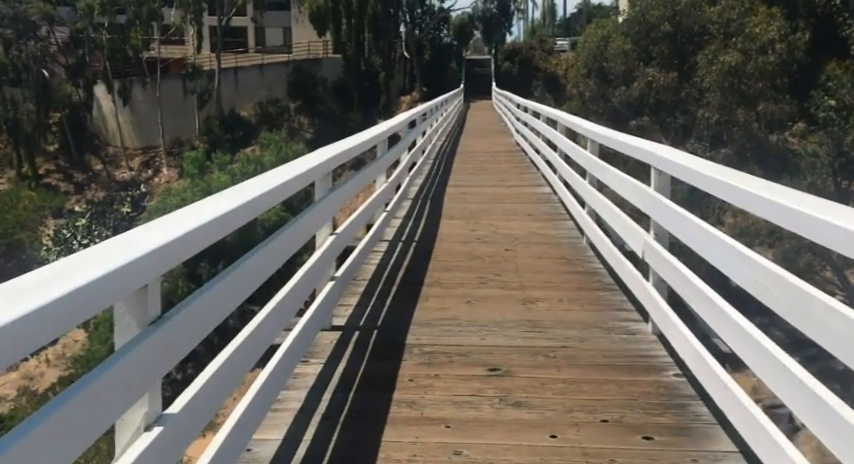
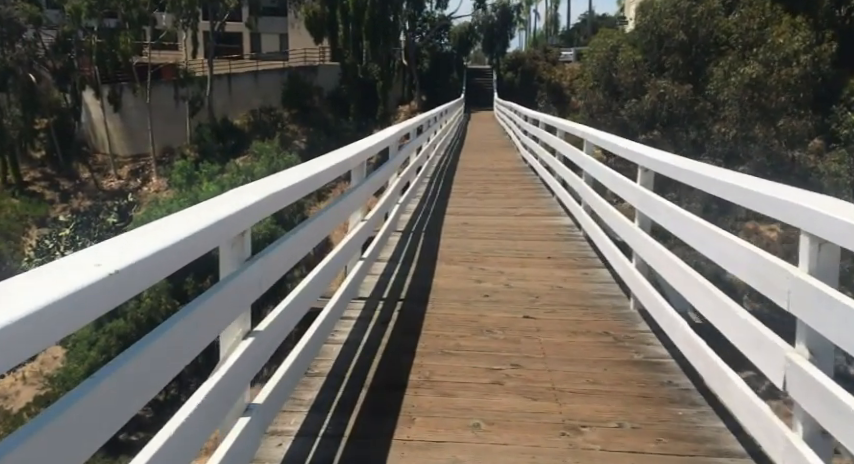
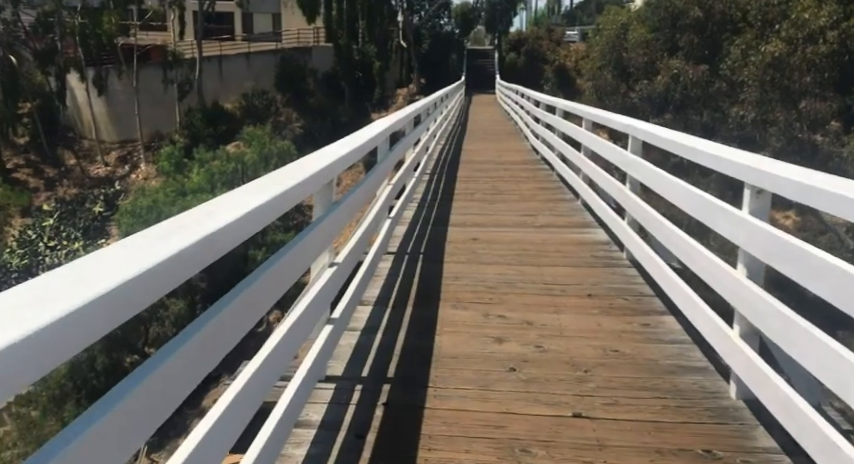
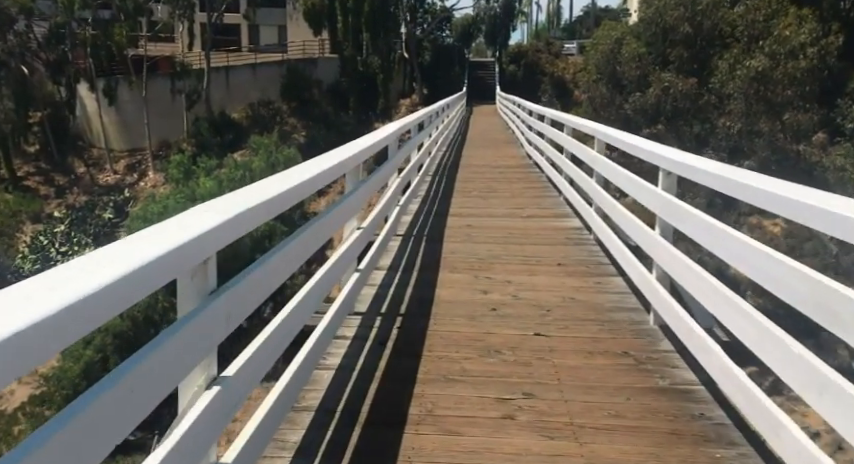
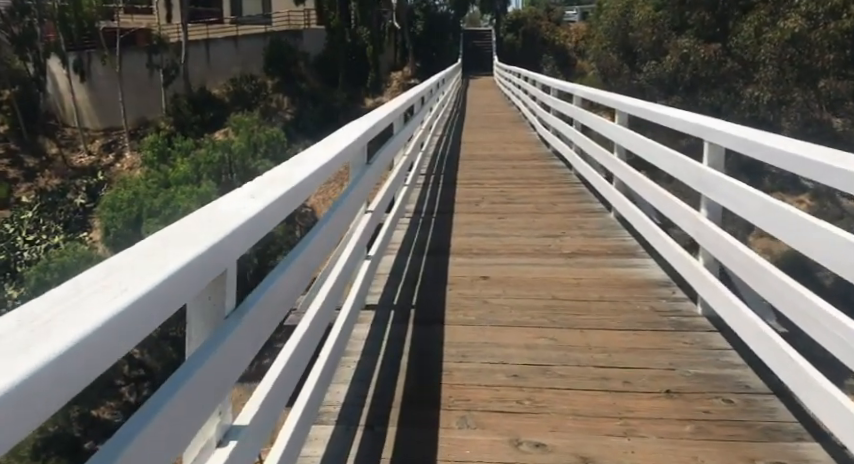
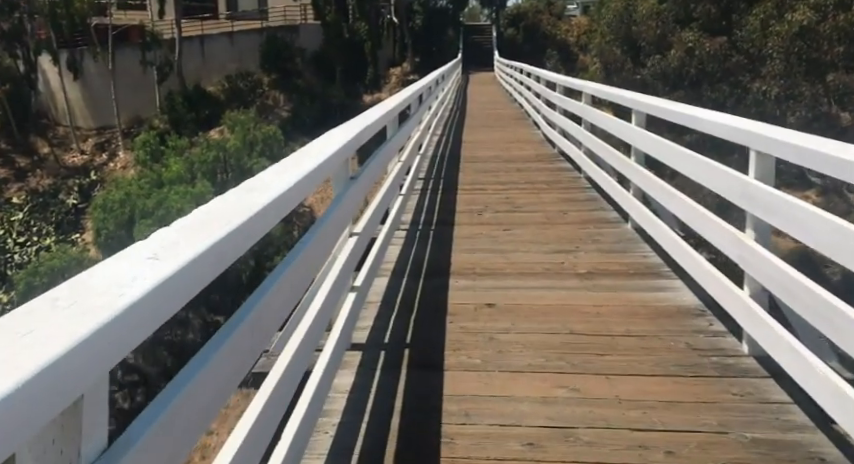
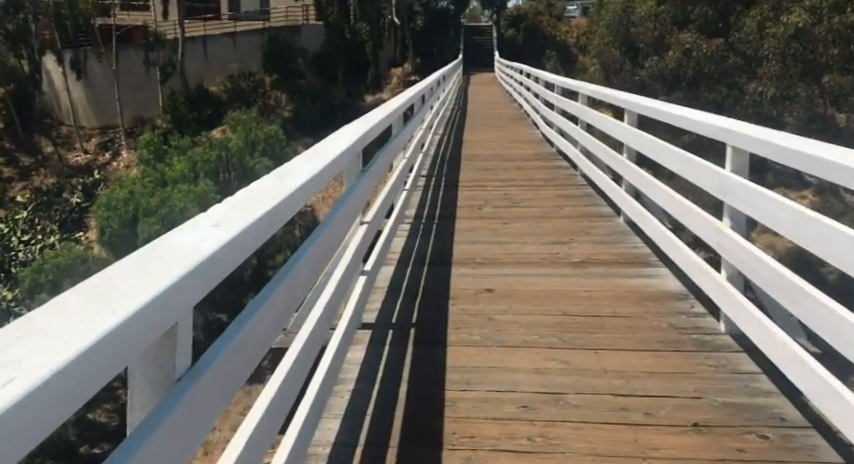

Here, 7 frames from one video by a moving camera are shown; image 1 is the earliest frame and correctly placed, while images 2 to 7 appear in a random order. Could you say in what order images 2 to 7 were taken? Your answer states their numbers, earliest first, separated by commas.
2, 4, 3, 5, 7, 6
